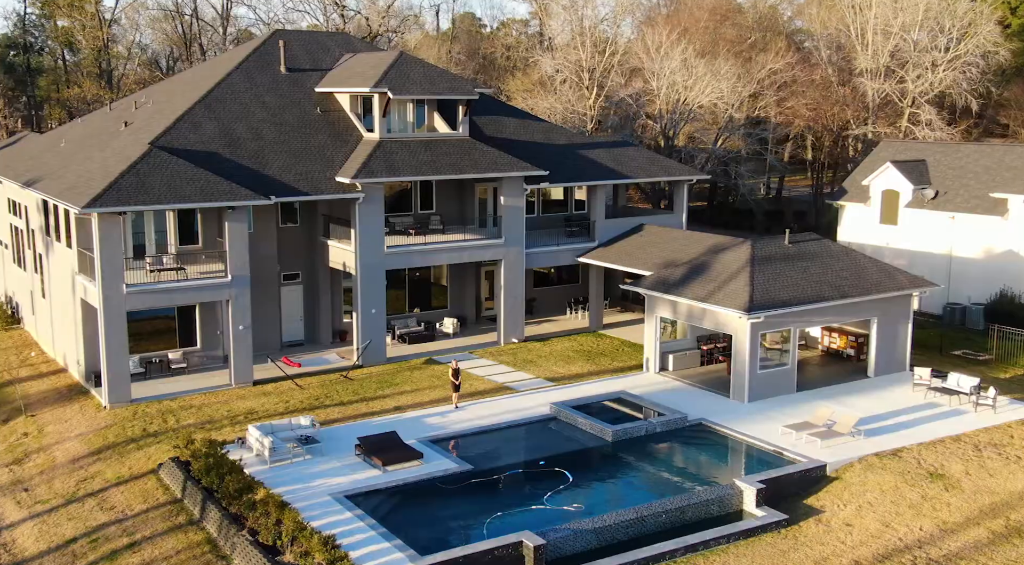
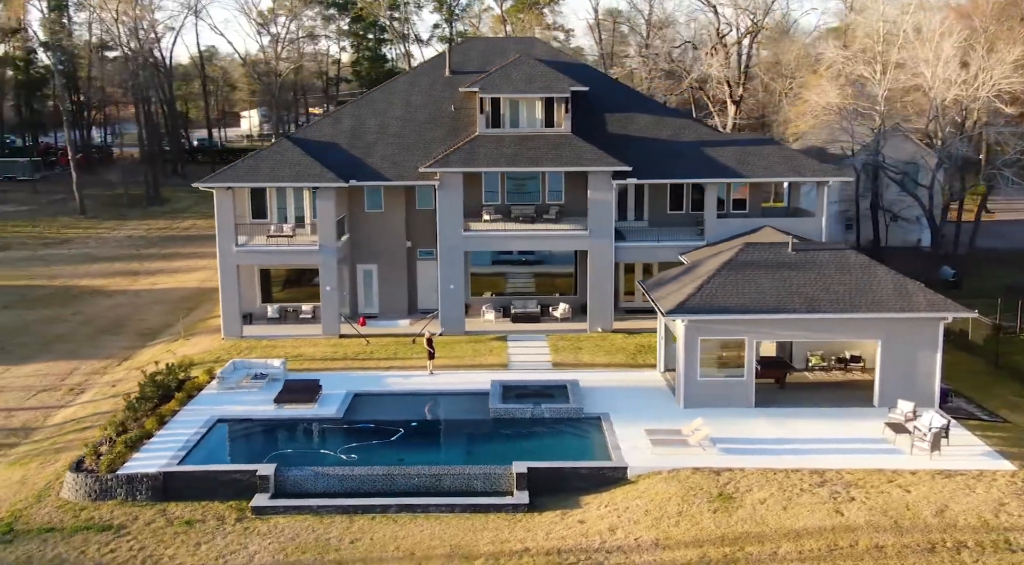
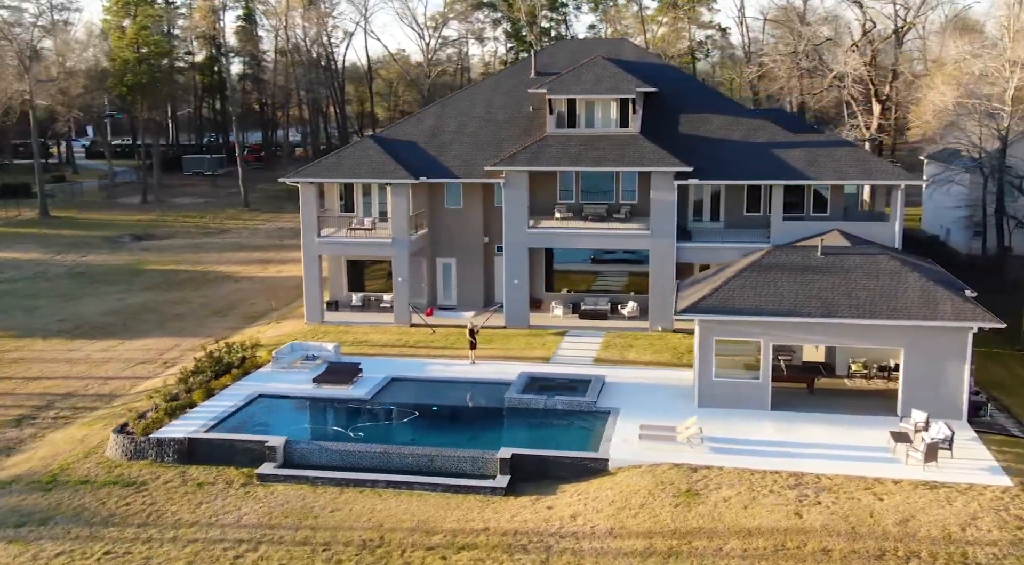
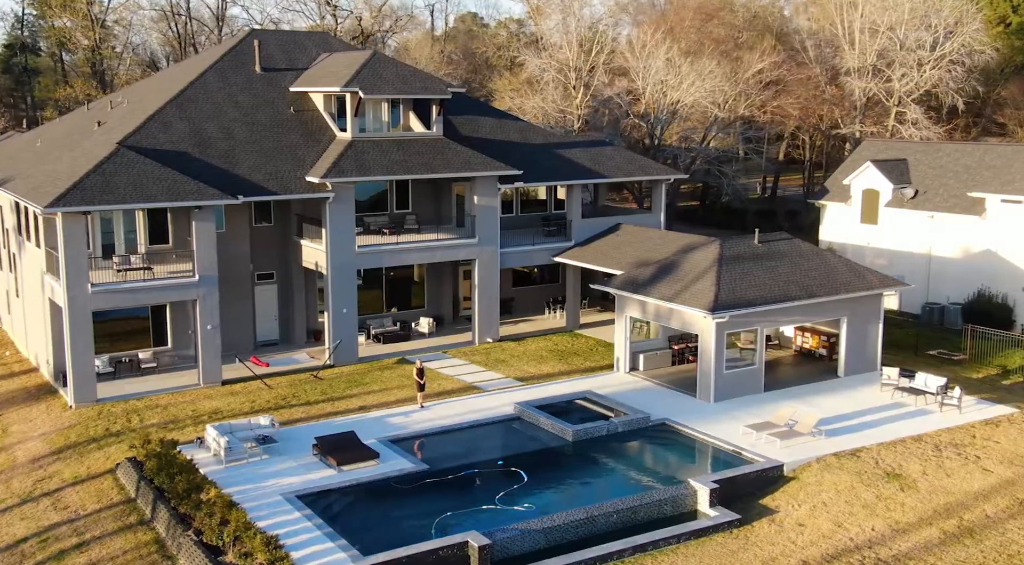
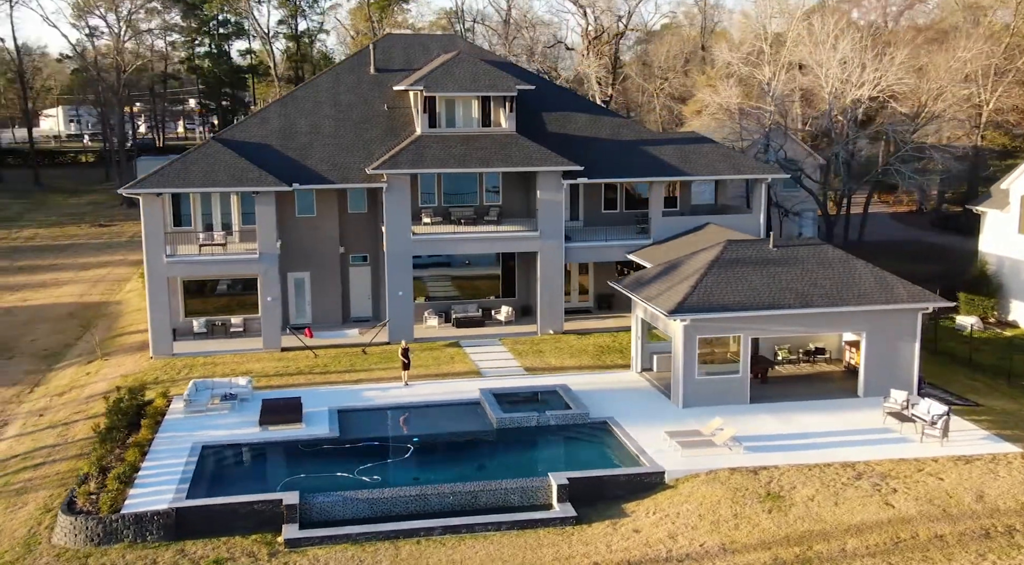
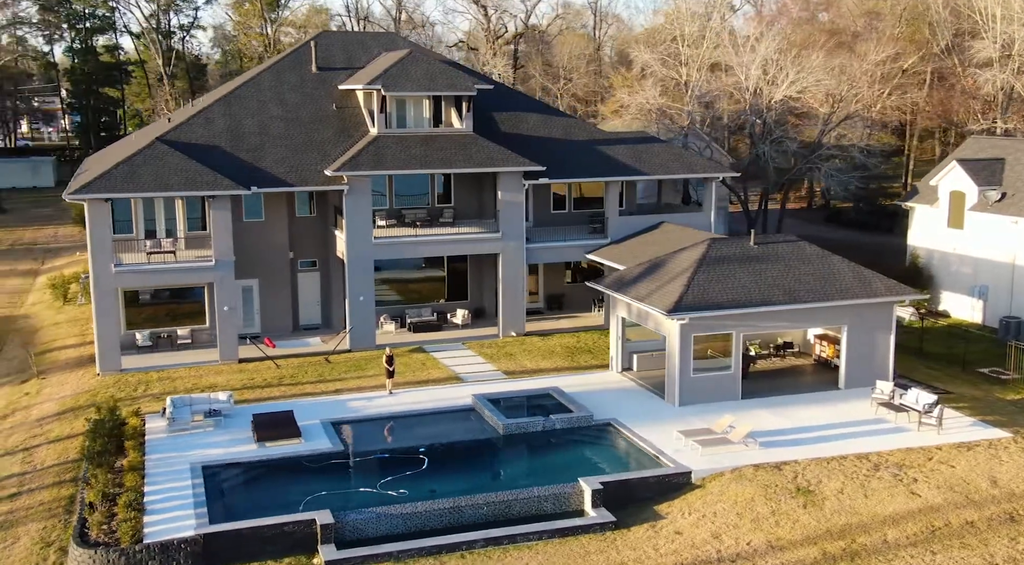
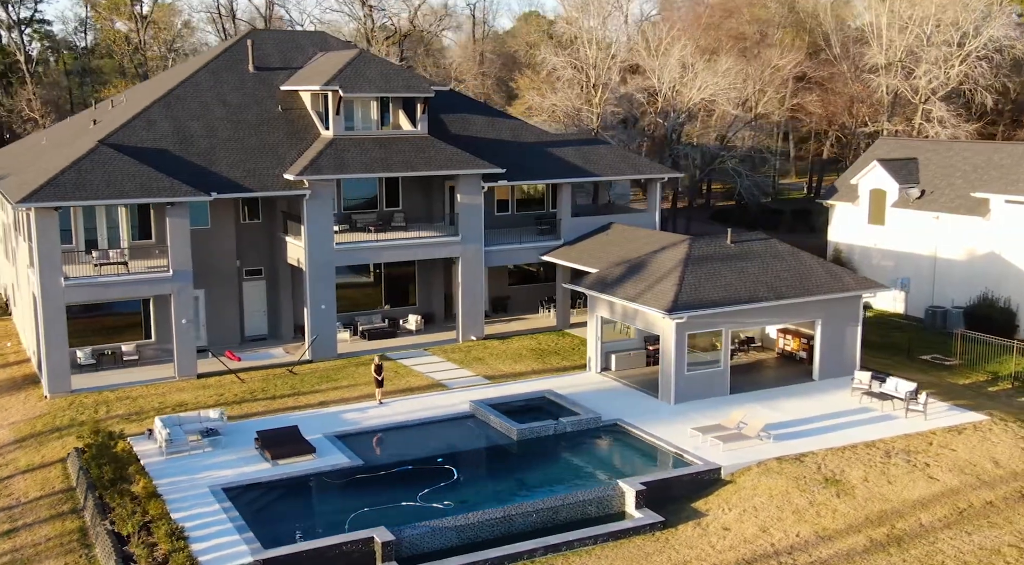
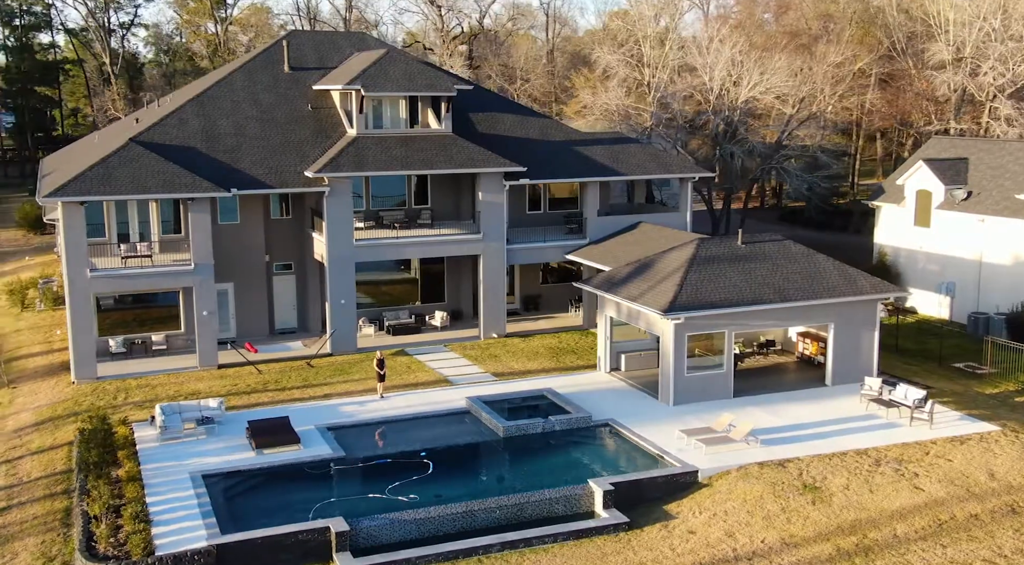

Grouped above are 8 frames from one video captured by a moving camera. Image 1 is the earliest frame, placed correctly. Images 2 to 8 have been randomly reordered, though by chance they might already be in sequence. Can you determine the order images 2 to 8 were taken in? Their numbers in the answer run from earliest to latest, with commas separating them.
4, 7, 8, 6, 5, 2, 3
